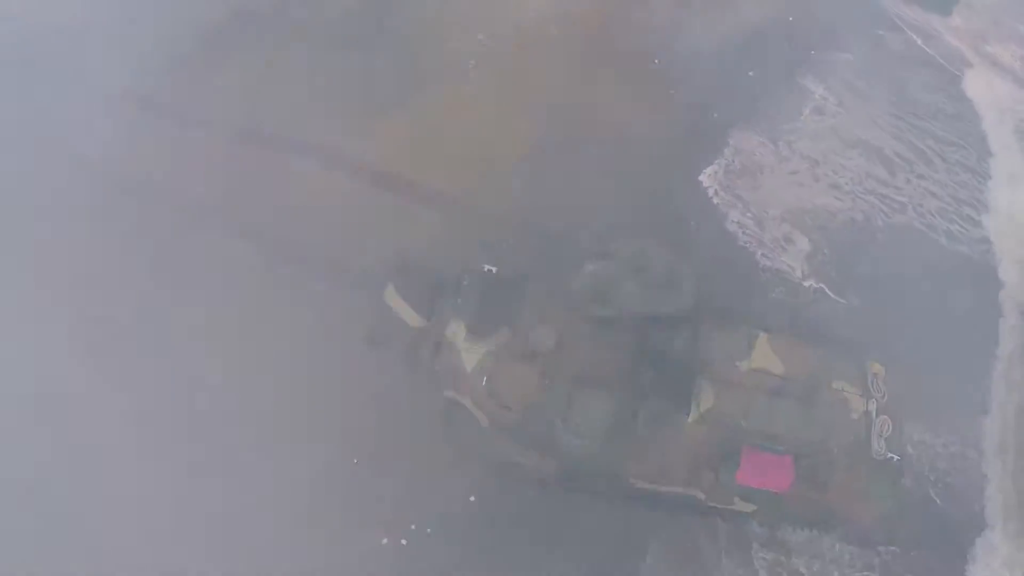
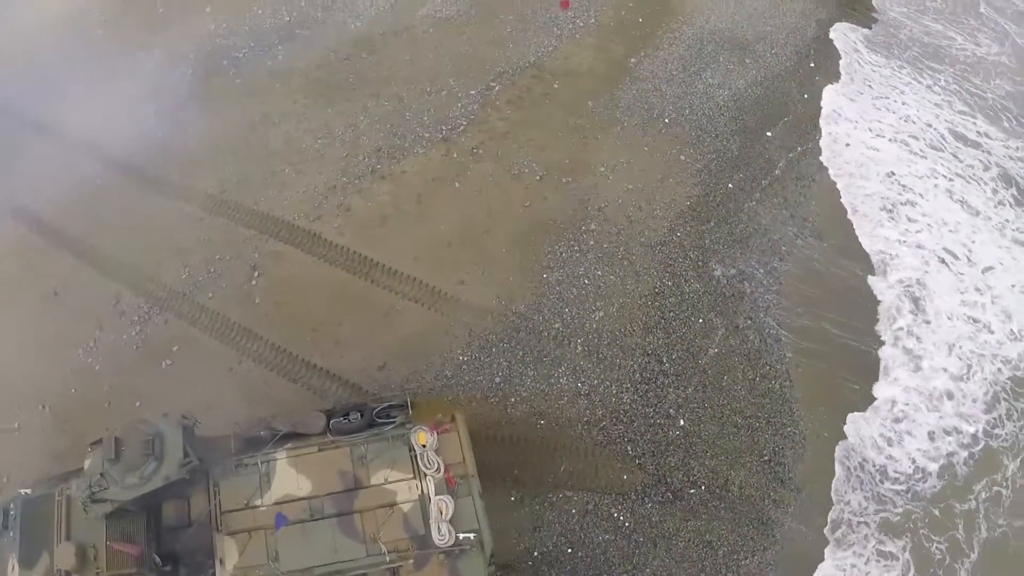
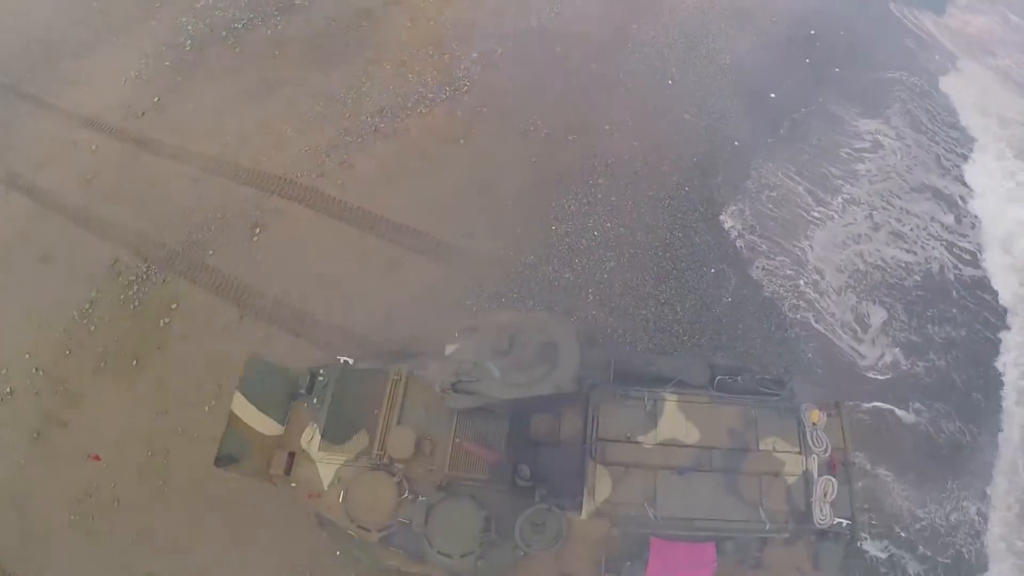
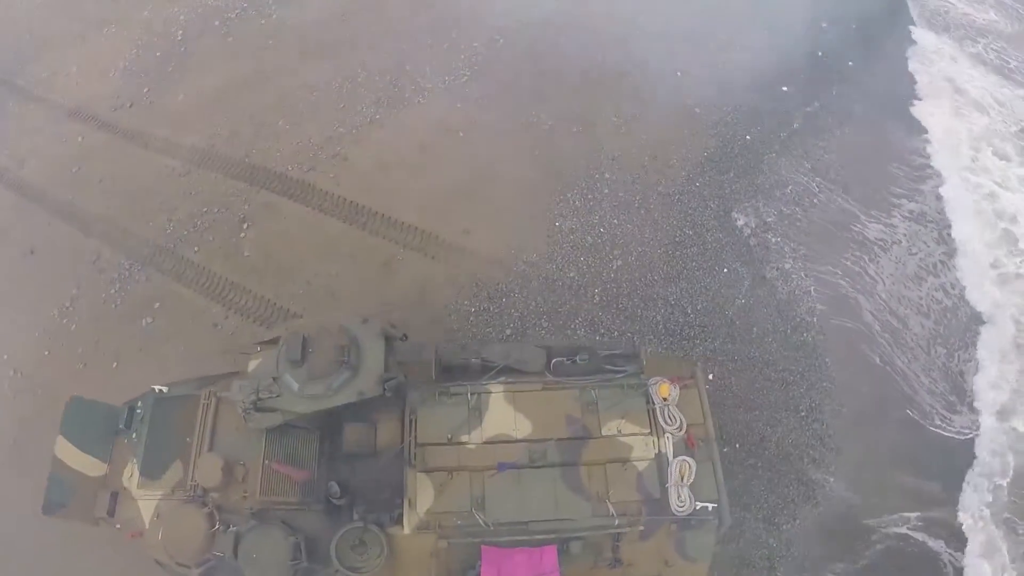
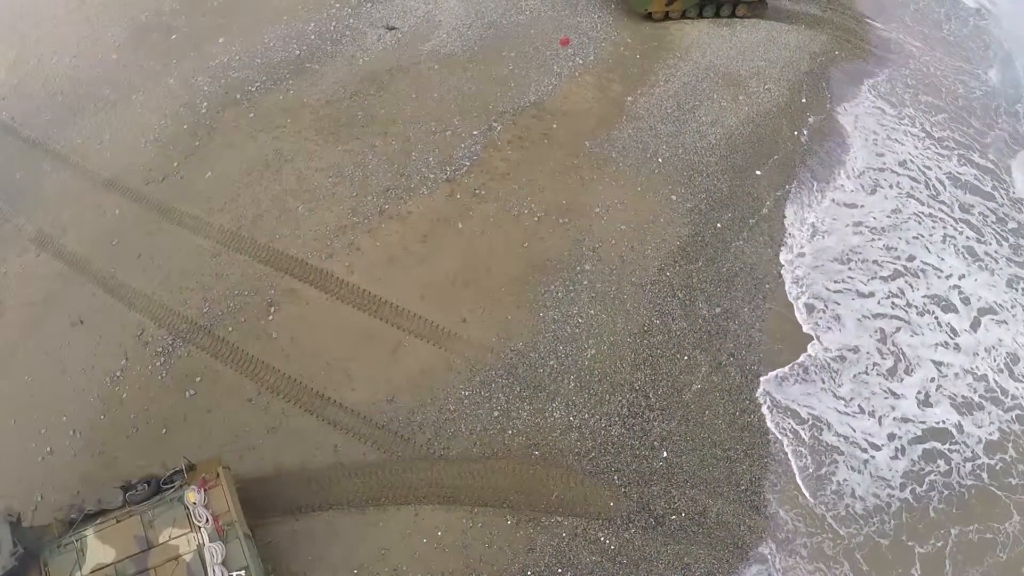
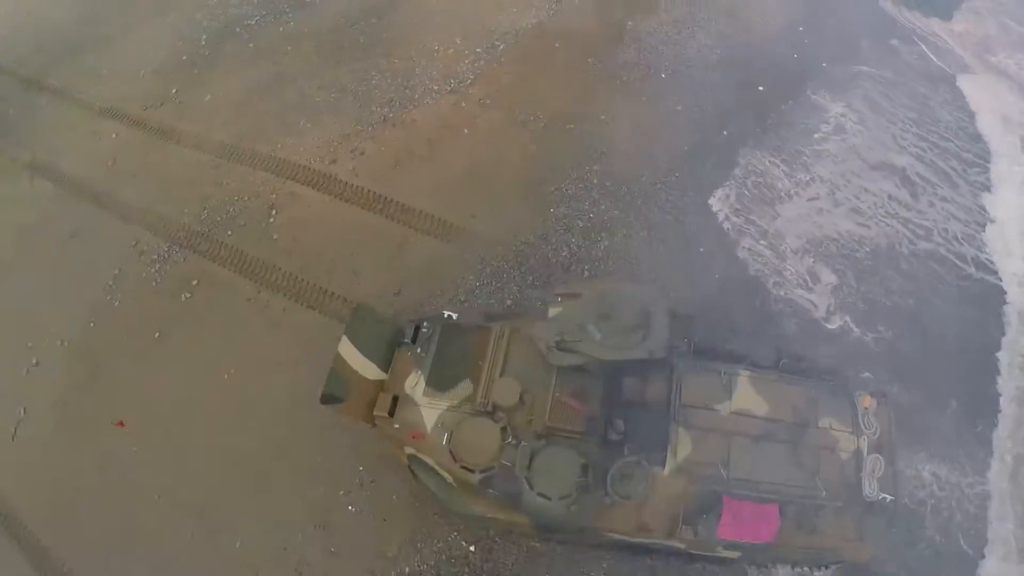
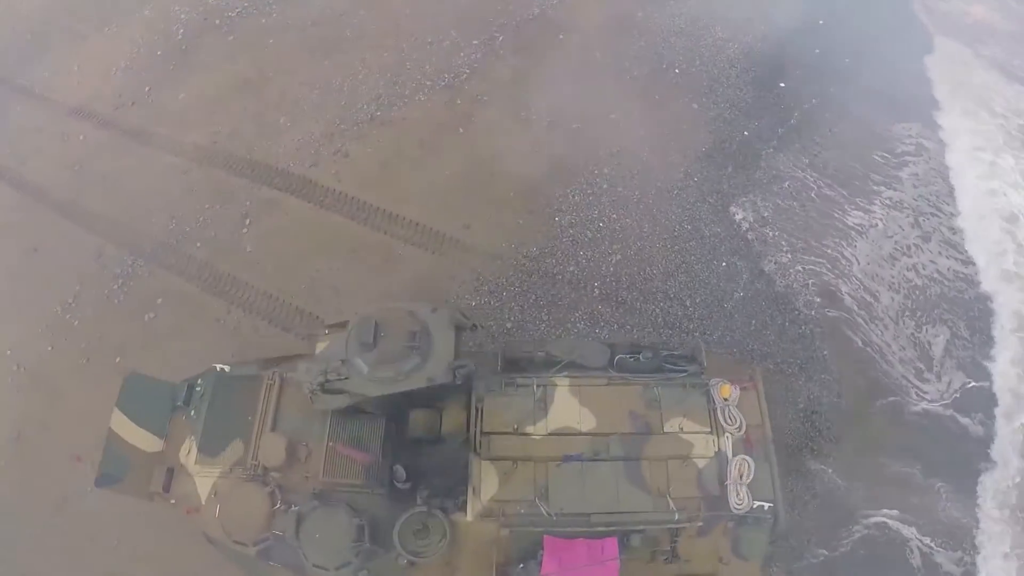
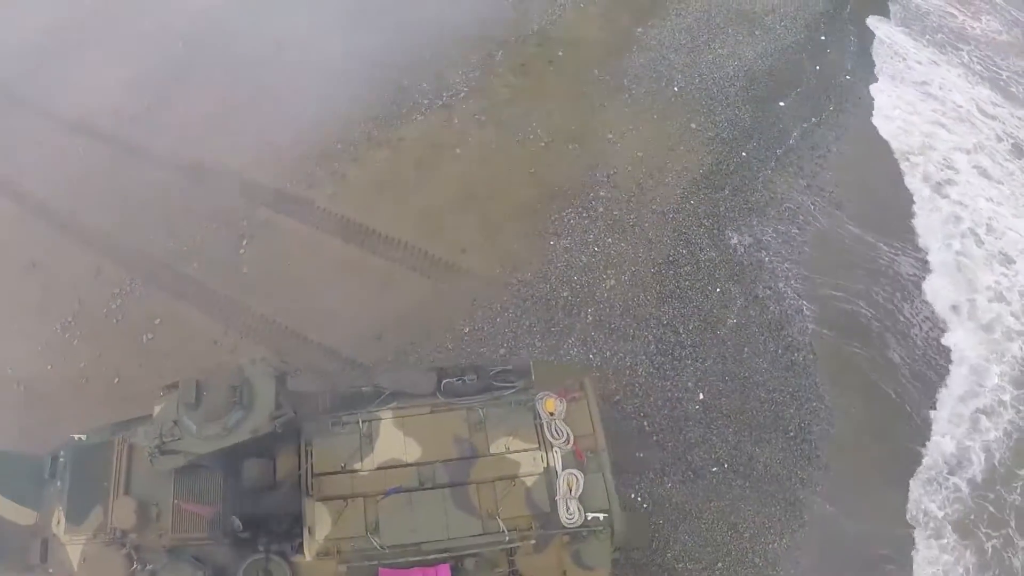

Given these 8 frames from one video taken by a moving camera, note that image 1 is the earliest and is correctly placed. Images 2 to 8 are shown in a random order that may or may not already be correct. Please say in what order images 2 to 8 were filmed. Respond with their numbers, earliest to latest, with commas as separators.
6, 3, 7, 4, 8, 2, 5
